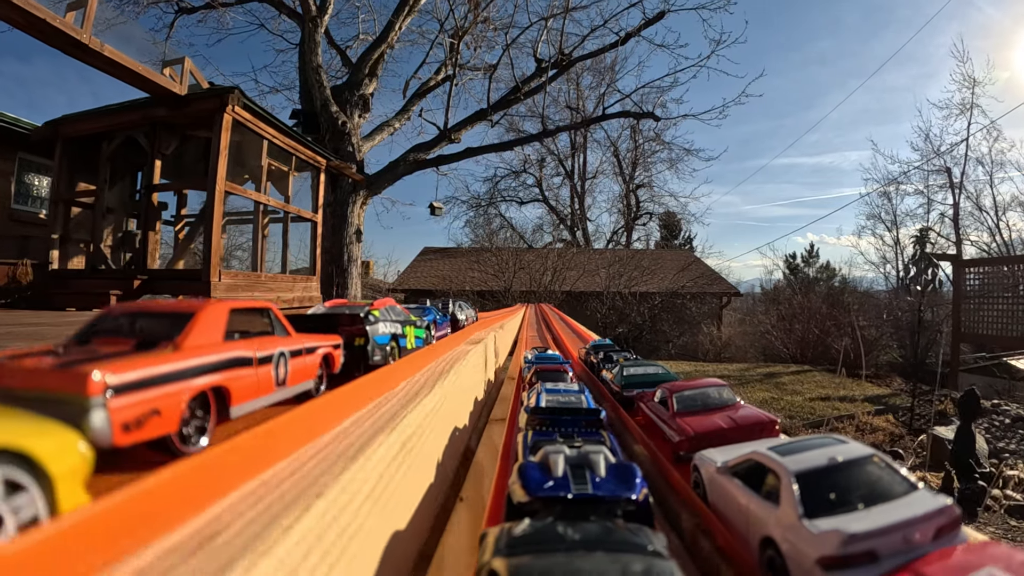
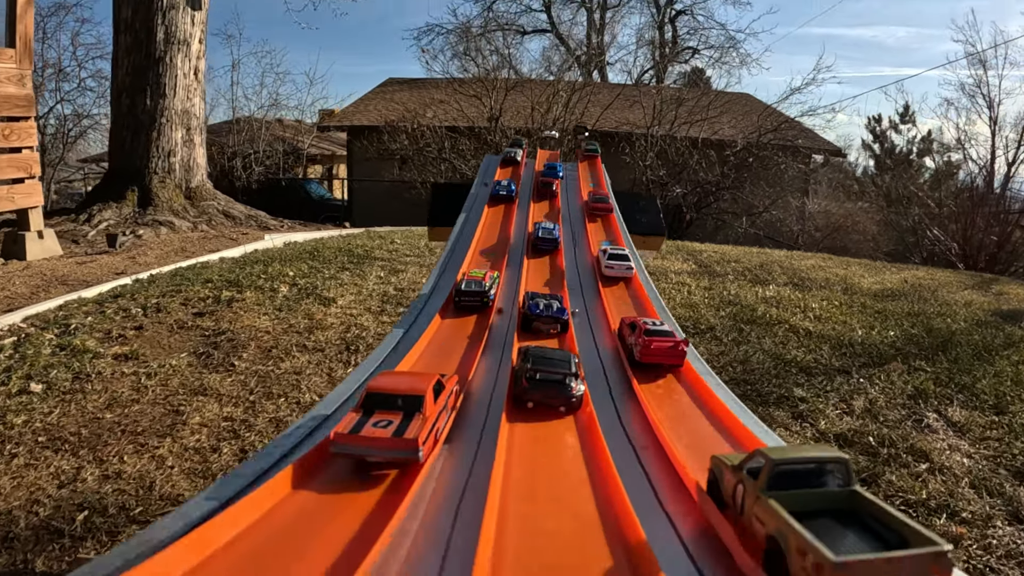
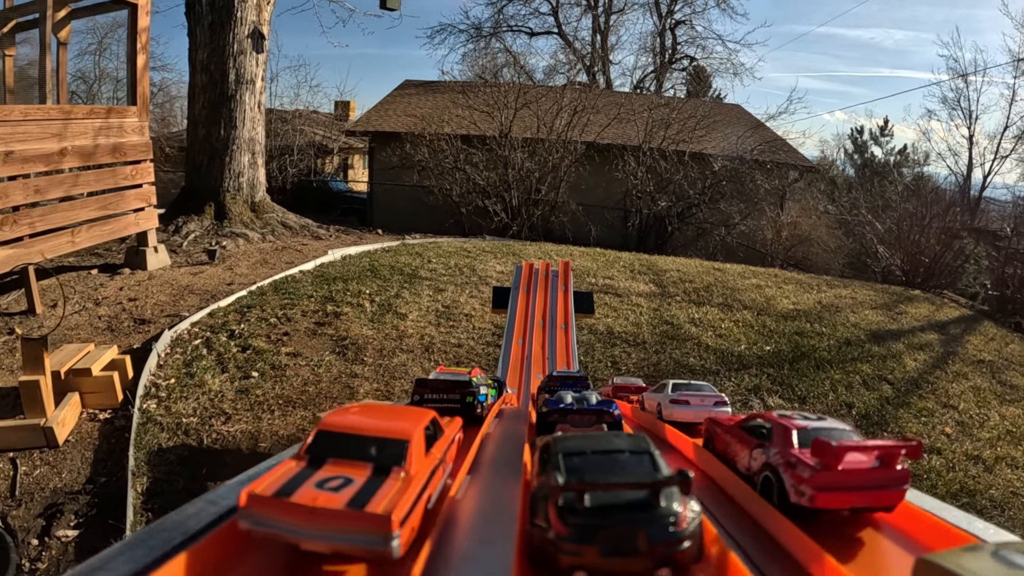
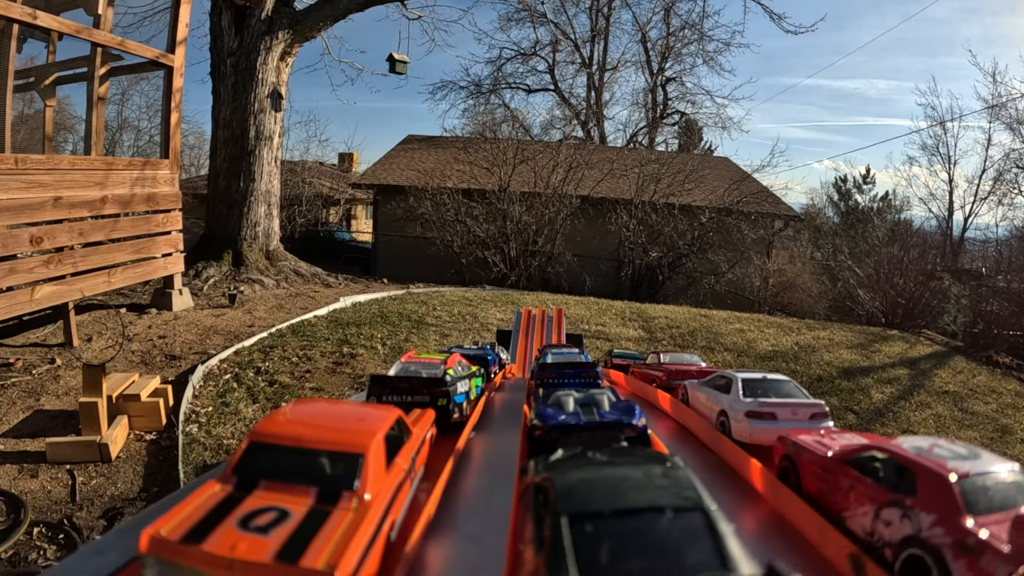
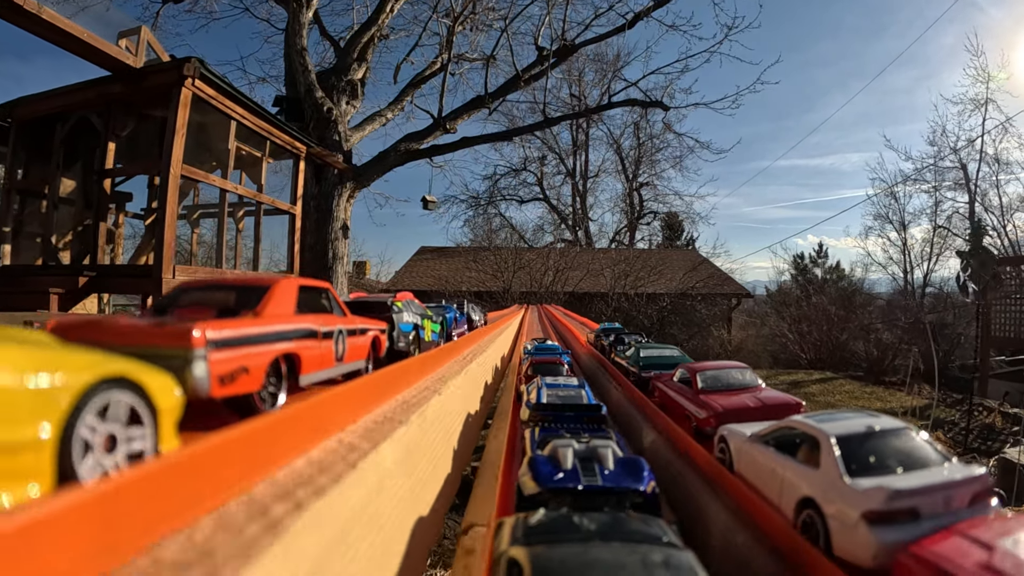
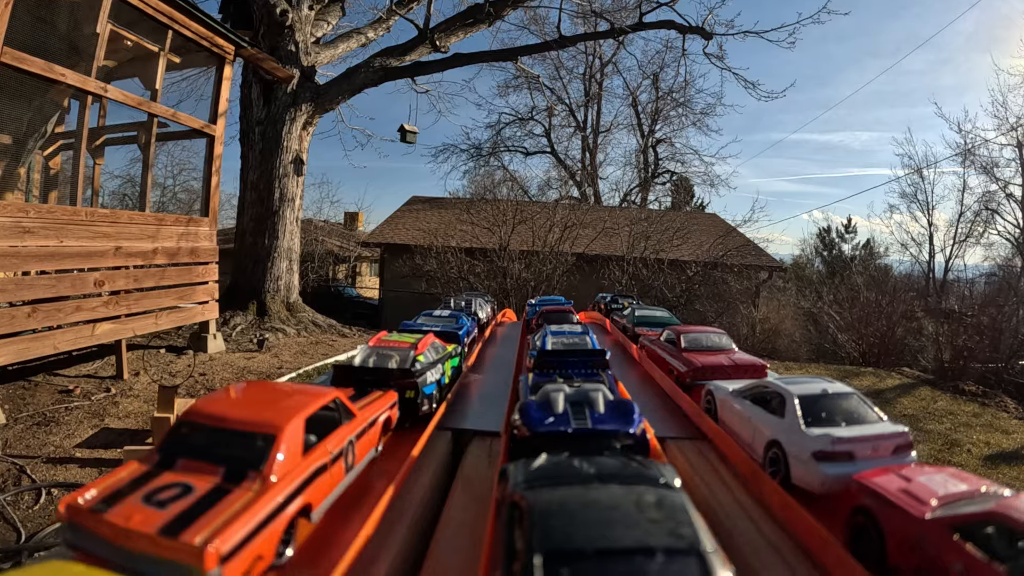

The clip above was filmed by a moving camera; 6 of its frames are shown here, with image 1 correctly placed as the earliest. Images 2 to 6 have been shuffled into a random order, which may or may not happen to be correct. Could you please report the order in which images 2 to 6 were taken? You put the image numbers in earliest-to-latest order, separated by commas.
5, 6, 4, 3, 2
